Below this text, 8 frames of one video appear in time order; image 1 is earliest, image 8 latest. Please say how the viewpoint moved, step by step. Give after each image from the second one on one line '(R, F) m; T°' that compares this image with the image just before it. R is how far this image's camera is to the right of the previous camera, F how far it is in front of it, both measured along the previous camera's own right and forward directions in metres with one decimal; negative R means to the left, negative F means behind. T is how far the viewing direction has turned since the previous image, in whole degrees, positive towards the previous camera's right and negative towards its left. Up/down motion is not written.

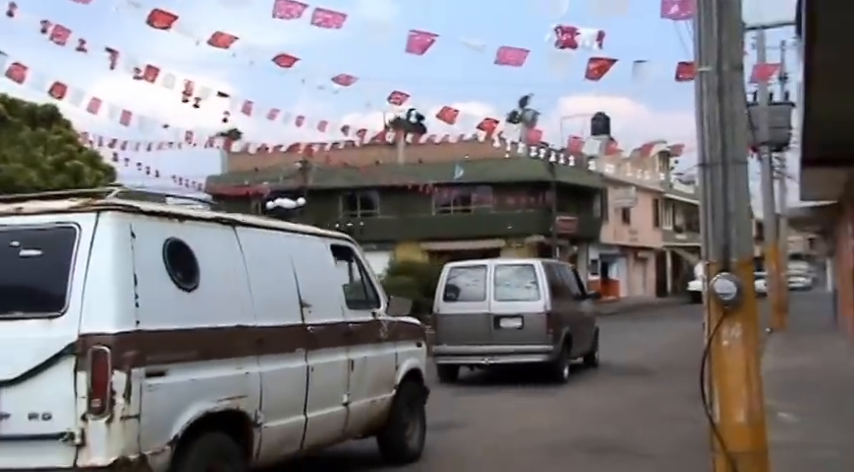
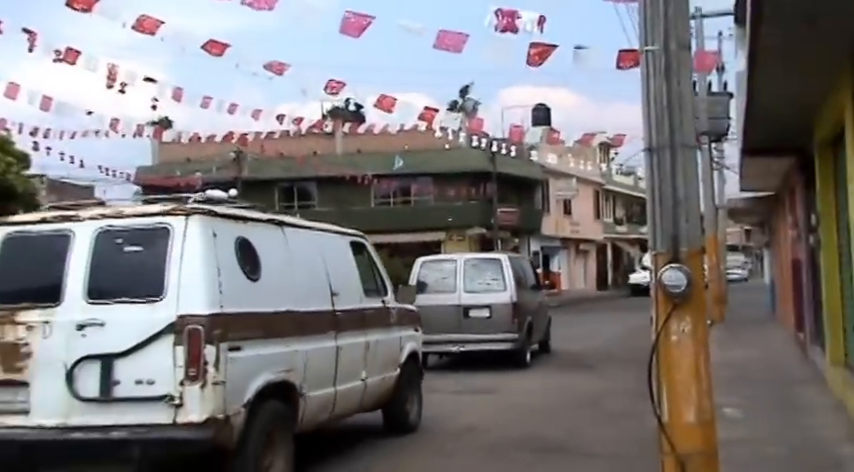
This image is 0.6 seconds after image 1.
(+0.1, +0.6) m; +3°
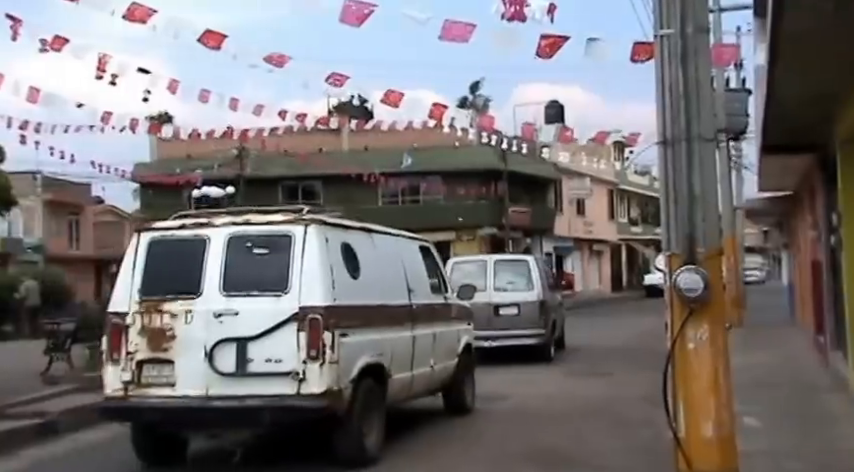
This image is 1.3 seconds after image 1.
(+0.2, +0.8) m; -1°
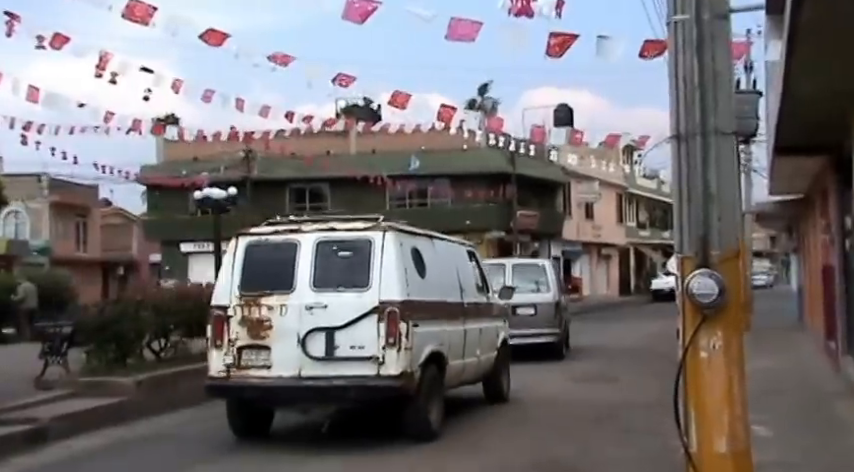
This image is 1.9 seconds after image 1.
(0.0, +0.2) m; 0°
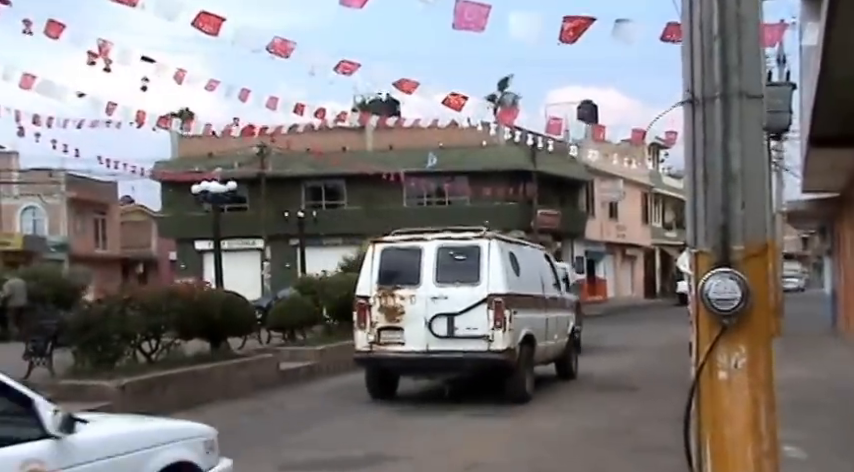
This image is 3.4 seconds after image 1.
(+0.3, +1.0) m; -1°
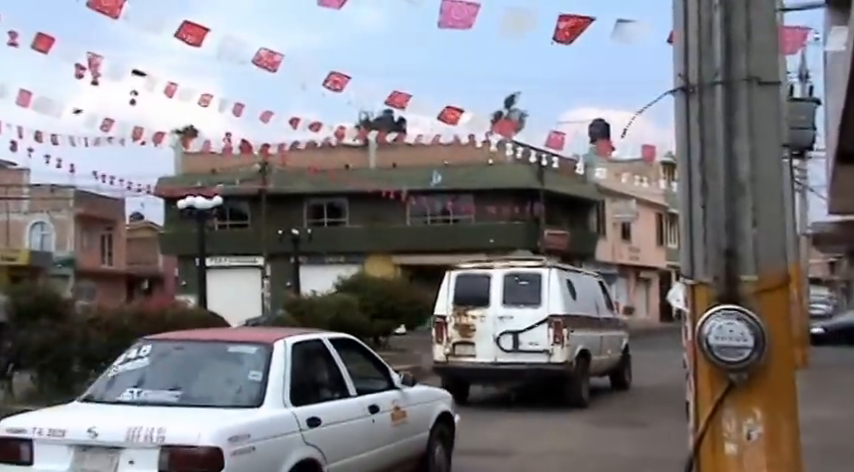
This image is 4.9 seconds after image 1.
(+0.3, +0.9) m; -1°
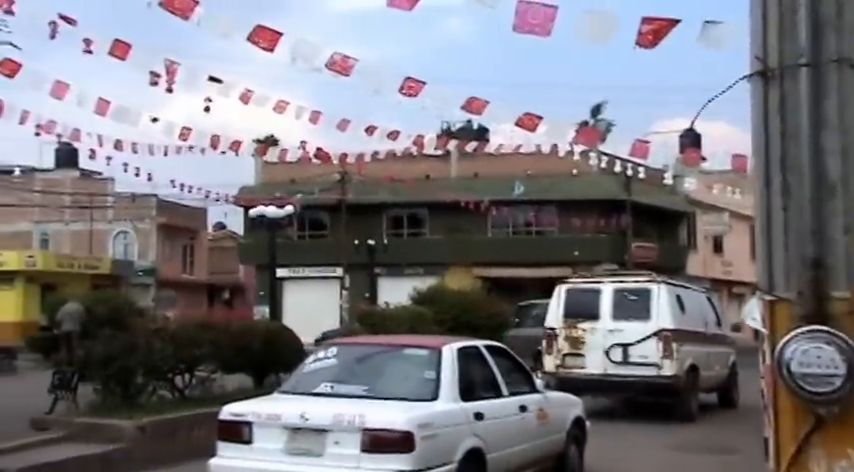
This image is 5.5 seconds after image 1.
(+0.1, +0.6) m; -4°
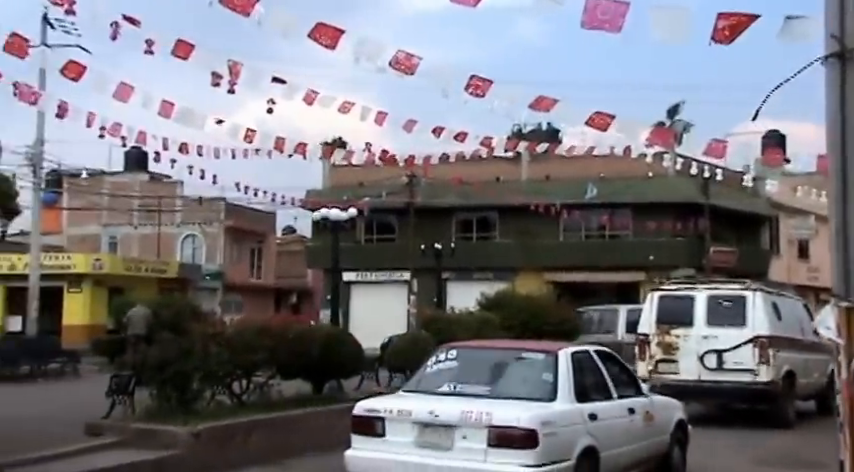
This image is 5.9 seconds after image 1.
(+0.1, +0.6) m; -4°
